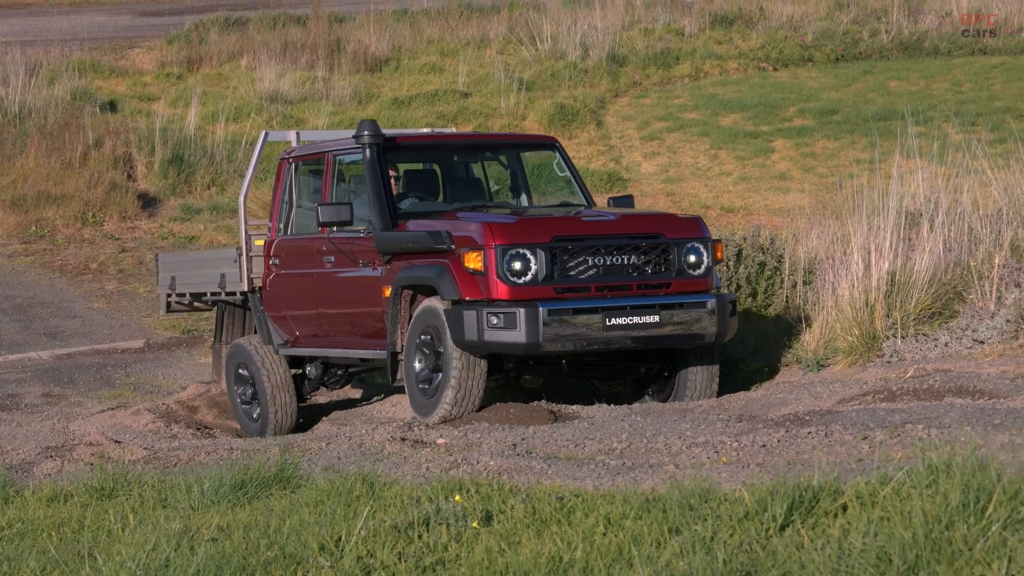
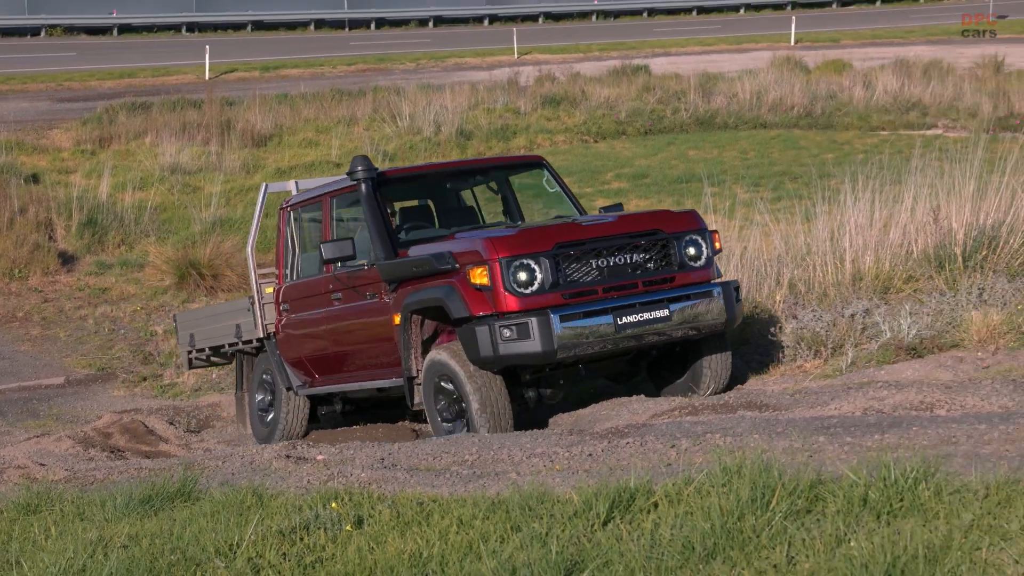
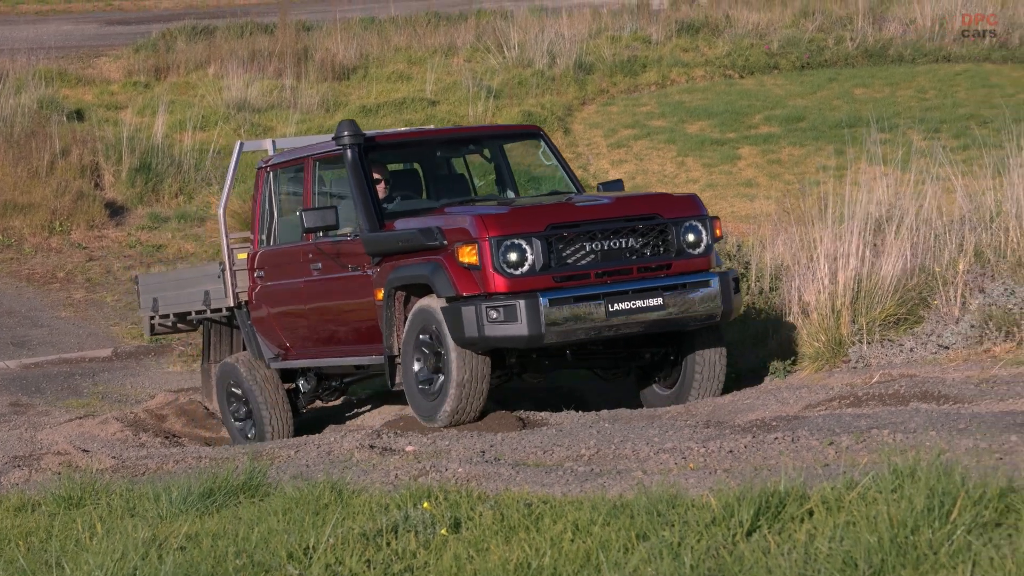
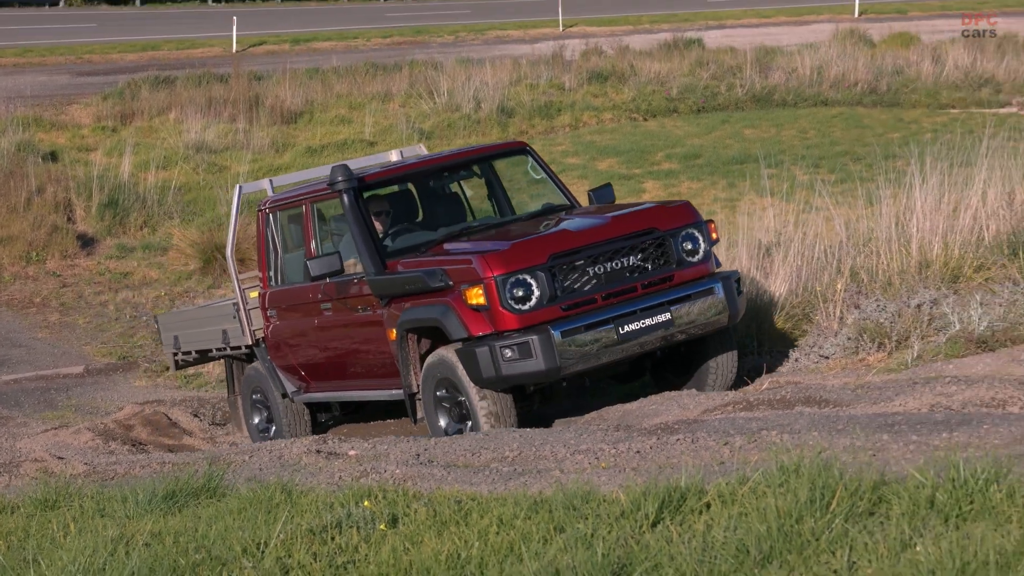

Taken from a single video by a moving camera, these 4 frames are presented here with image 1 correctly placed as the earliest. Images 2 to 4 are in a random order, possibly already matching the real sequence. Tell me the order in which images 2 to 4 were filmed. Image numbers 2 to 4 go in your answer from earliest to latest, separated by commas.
3, 4, 2
